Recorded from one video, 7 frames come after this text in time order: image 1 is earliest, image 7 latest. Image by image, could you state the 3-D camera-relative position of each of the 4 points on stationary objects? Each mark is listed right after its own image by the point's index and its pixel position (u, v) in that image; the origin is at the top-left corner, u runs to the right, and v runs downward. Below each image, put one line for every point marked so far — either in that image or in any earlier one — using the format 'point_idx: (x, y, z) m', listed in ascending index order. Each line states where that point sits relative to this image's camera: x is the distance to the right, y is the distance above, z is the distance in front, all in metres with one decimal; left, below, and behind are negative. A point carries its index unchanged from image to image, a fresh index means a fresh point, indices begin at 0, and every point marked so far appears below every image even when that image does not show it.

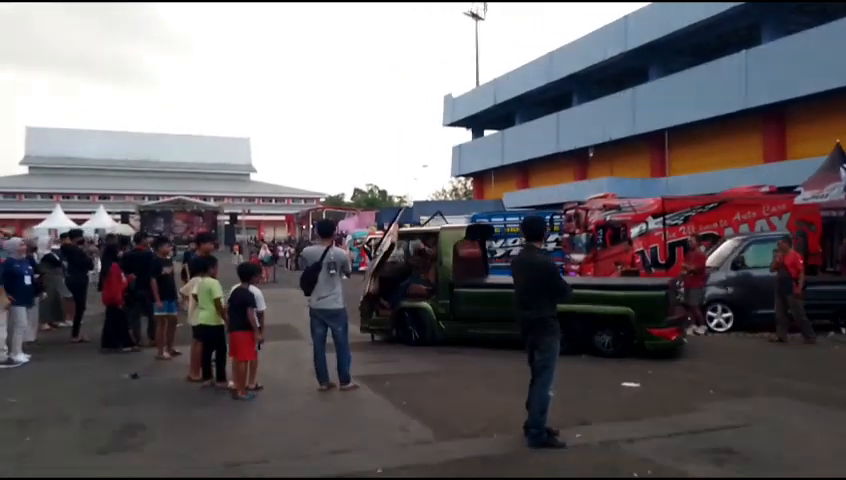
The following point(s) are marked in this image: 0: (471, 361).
0: (+0.7, -1.9, +10.1) m
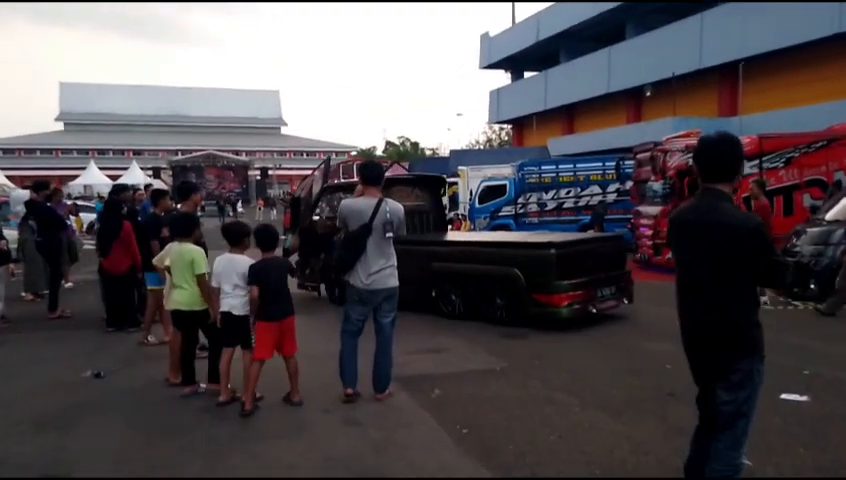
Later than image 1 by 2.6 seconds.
0: (+1.4, -1.3, +7.5) m
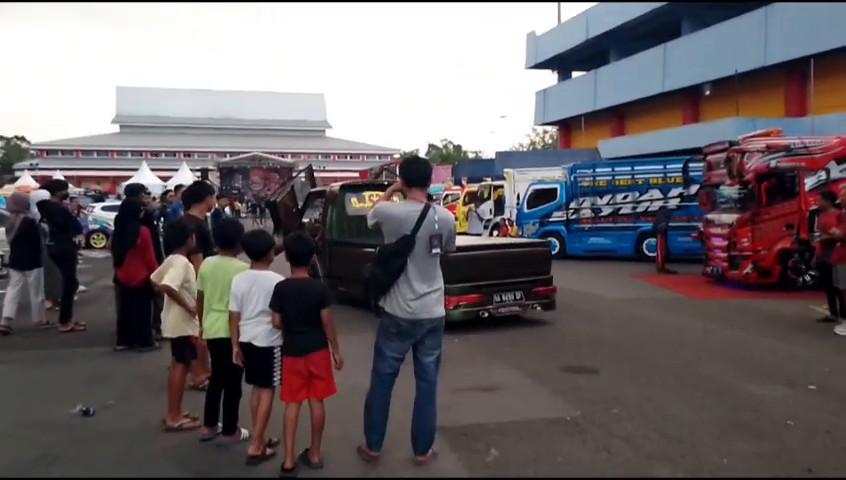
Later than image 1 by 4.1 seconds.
0: (+1.9, -1.5, +6.2) m
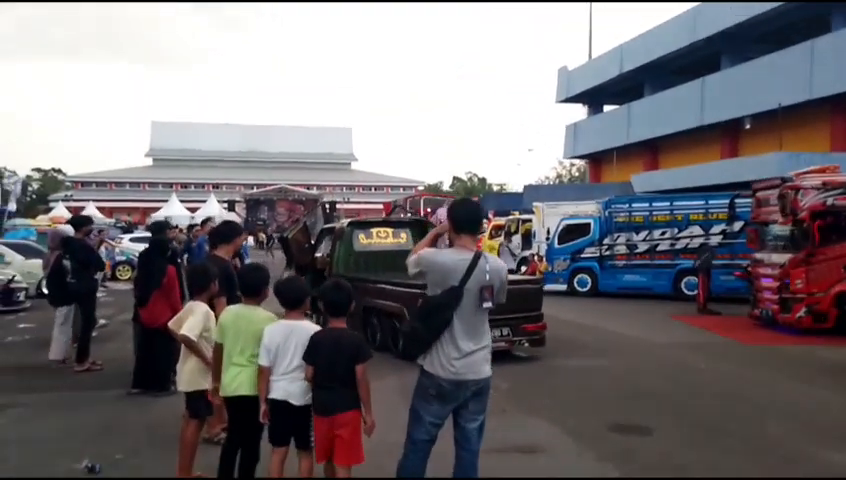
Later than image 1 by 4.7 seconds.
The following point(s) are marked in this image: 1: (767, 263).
0: (+2.2, -1.9, +5.5) m
1: (+6.9, -0.5, +13.1) m
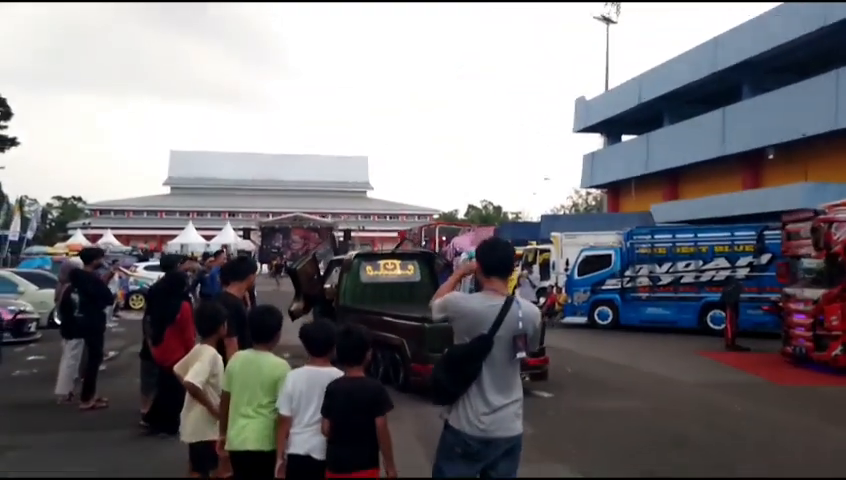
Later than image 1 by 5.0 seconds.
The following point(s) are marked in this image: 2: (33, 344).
0: (+2.4, -2.2, +5.0) m
1: (+7.3, -1.1, +12.5) m
2: (-8.4, -2.3, +13.9) m
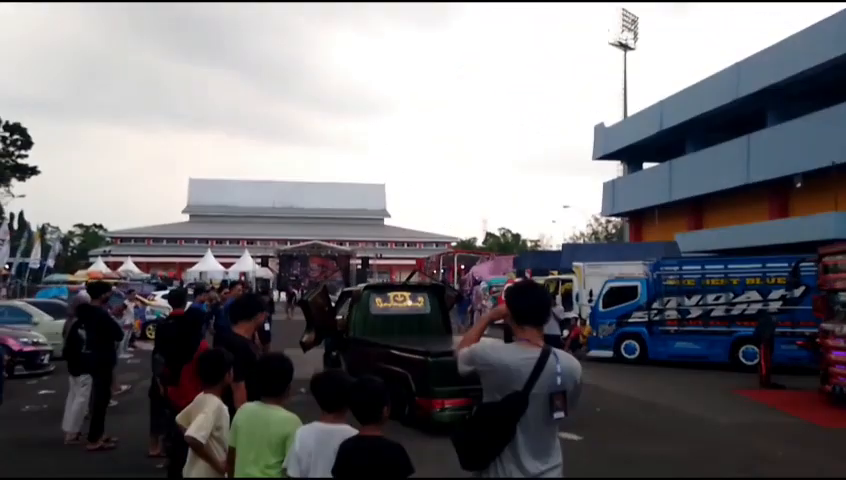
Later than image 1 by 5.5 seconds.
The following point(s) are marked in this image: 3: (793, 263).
0: (+2.6, -2.5, +4.4) m
1: (+7.7, -1.7, +11.8) m
2: (-8.0, -2.9, +13.6) m
3: (+10.4, -0.6, +18.2) m
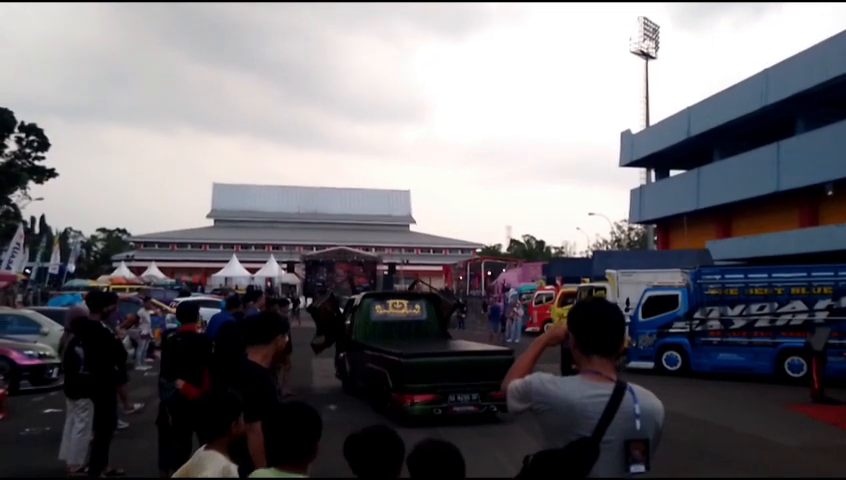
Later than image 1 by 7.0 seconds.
0: (+2.9, -2.5, +3.3) m
1: (+8.3, -1.9, +10.5) m
2: (-7.3, -3.0, +12.8) m
3: (+11.3, -0.8, +16.8) m
